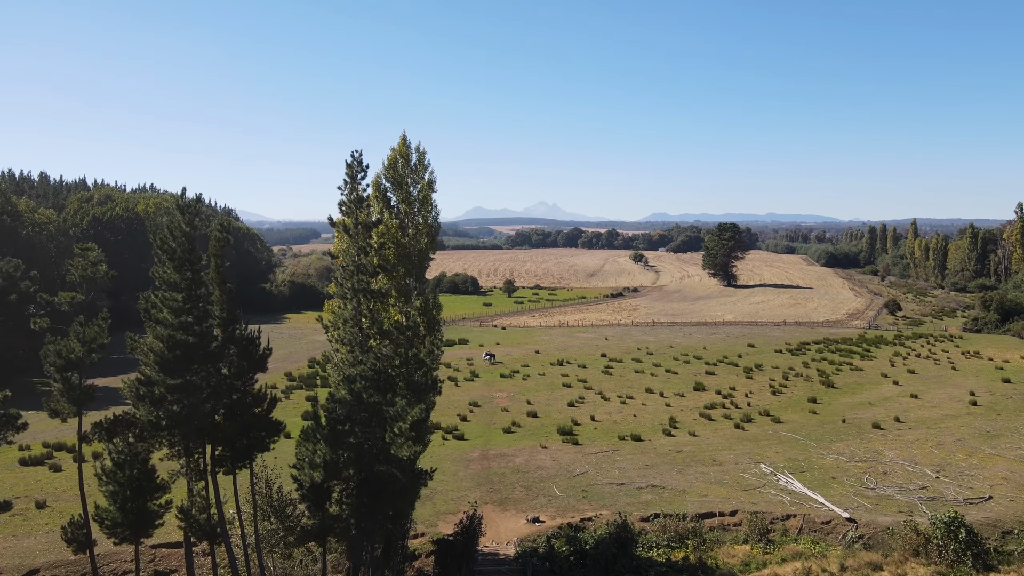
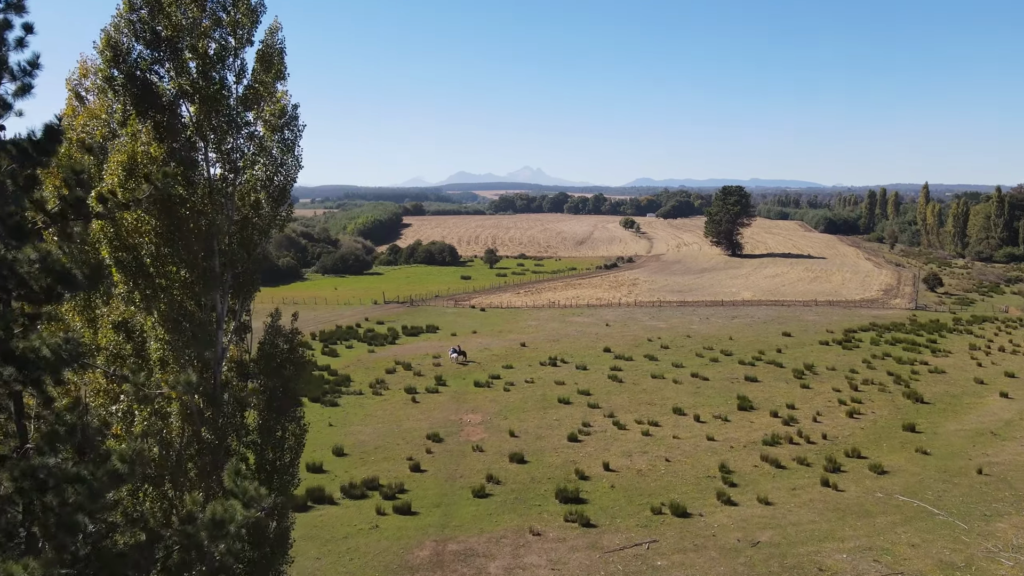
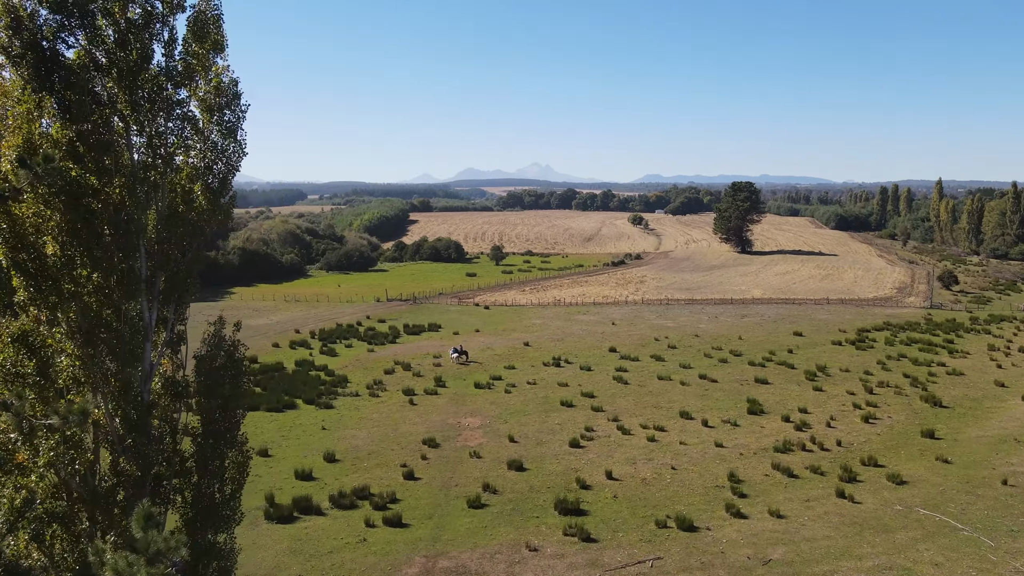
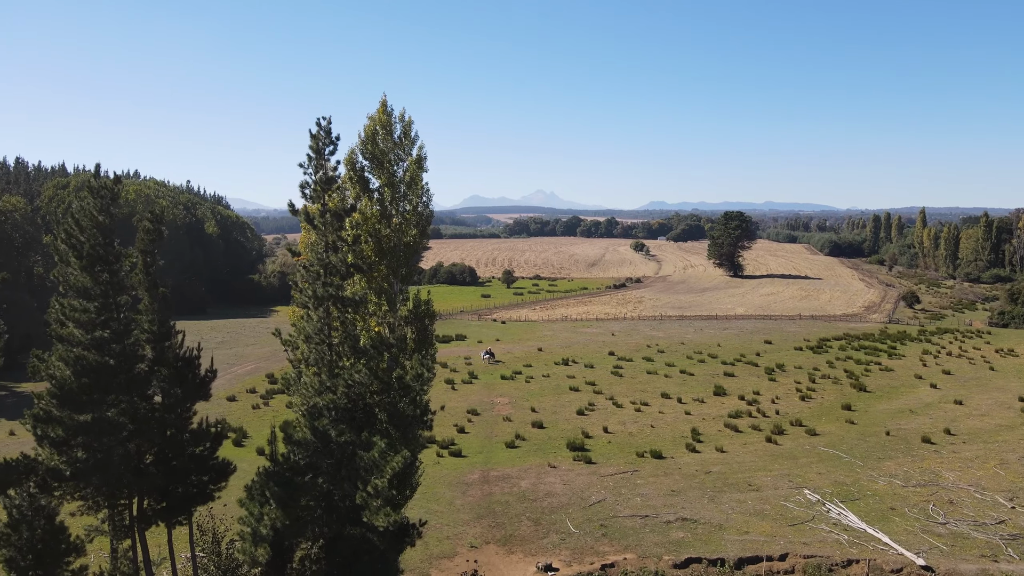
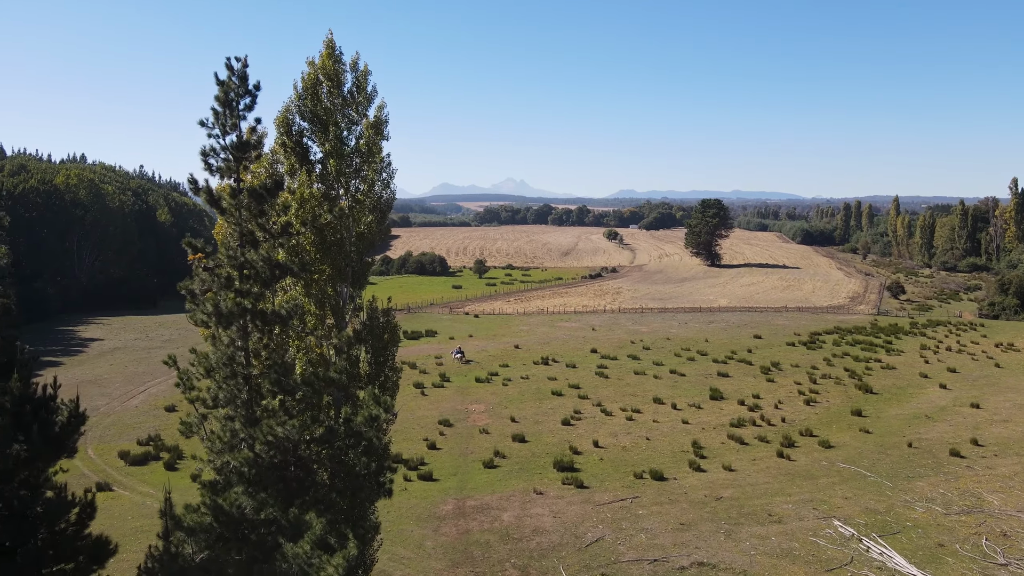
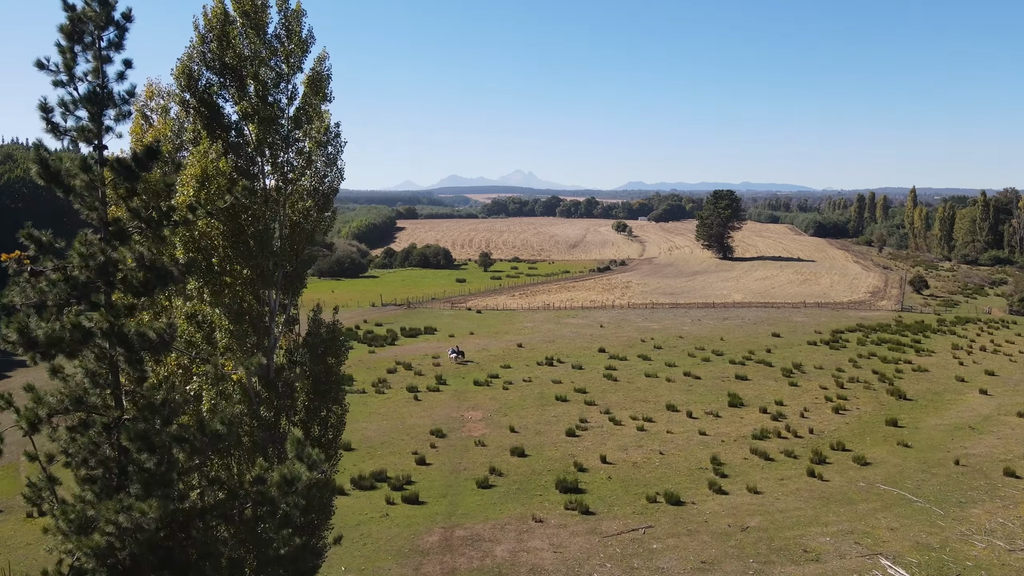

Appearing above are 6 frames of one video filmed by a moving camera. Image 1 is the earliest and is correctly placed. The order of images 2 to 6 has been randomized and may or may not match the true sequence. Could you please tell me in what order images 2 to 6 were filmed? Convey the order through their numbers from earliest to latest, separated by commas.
4, 5, 6, 2, 3
